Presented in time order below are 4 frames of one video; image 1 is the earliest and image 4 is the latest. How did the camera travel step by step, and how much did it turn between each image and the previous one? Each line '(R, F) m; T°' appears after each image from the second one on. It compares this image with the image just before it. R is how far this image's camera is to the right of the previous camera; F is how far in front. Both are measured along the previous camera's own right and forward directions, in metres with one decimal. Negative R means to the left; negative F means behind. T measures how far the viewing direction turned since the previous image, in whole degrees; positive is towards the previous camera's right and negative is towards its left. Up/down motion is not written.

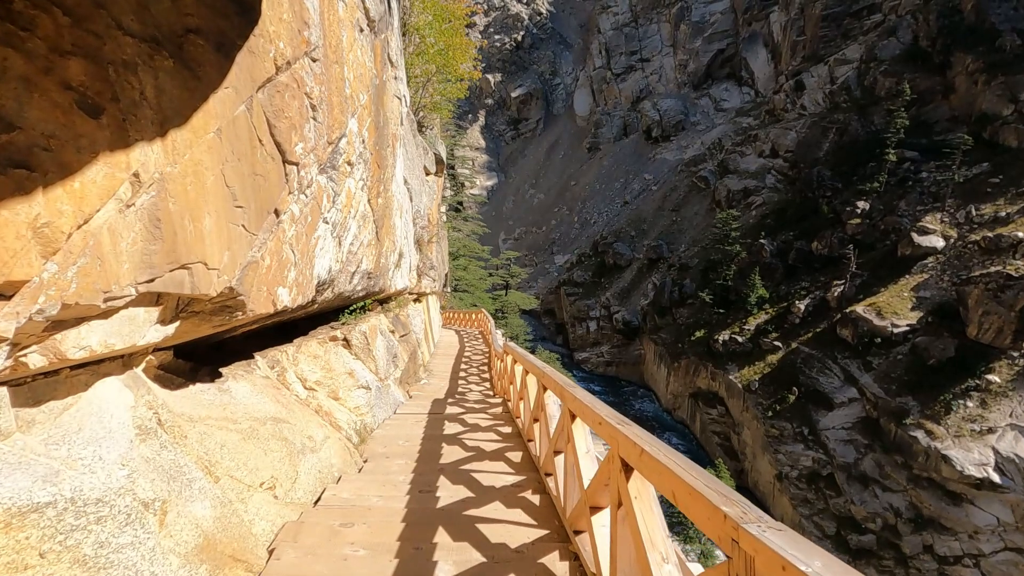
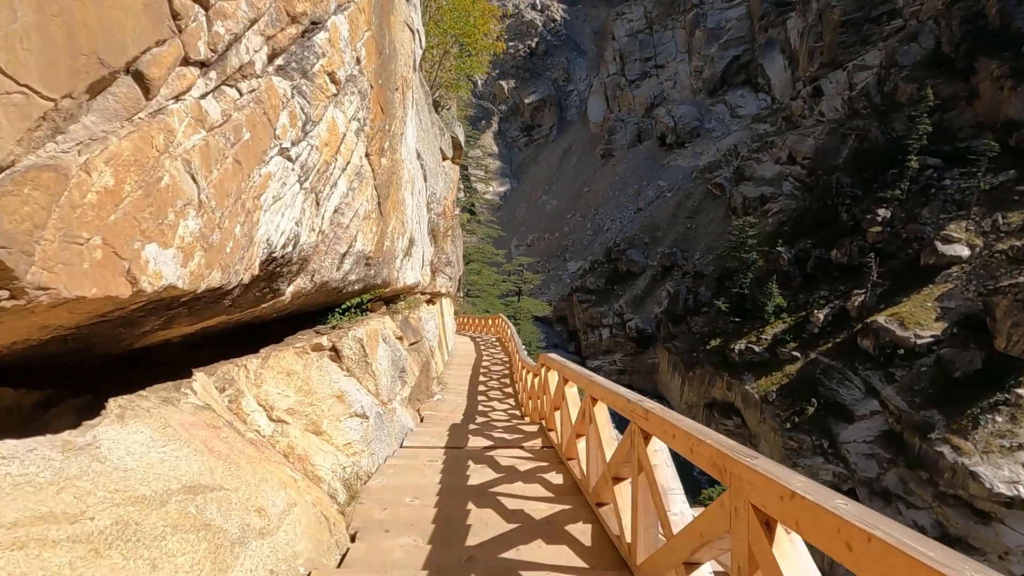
(-0.2, +1.1) m; -1°
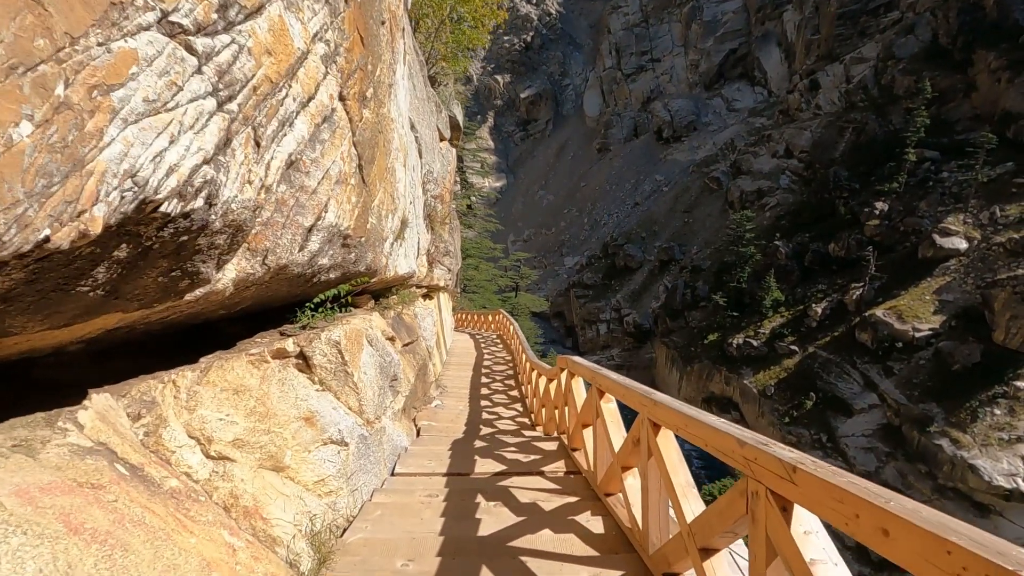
(-0.1, +0.7) m; 0°
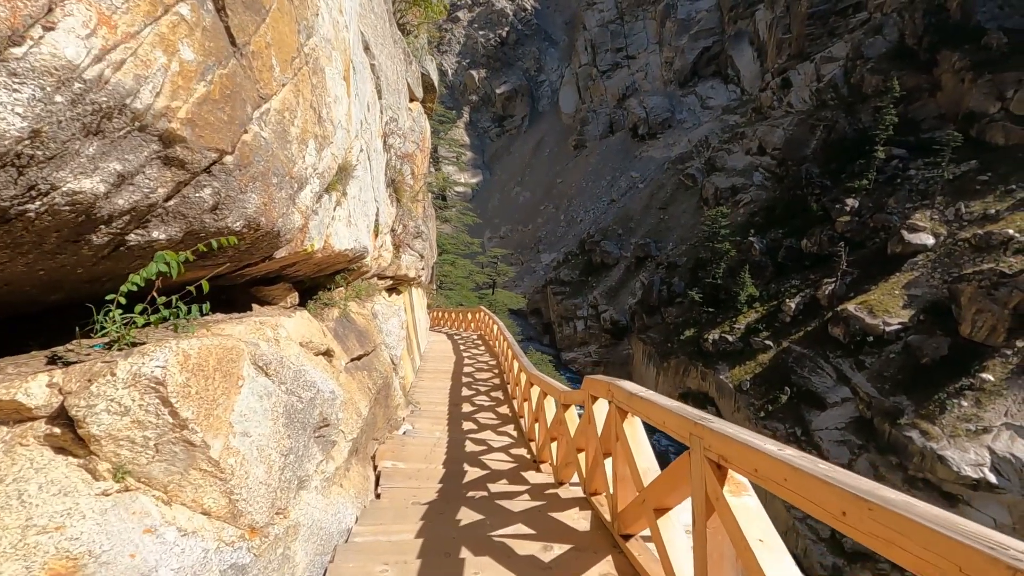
(-0.1, +1.2) m; +3°
